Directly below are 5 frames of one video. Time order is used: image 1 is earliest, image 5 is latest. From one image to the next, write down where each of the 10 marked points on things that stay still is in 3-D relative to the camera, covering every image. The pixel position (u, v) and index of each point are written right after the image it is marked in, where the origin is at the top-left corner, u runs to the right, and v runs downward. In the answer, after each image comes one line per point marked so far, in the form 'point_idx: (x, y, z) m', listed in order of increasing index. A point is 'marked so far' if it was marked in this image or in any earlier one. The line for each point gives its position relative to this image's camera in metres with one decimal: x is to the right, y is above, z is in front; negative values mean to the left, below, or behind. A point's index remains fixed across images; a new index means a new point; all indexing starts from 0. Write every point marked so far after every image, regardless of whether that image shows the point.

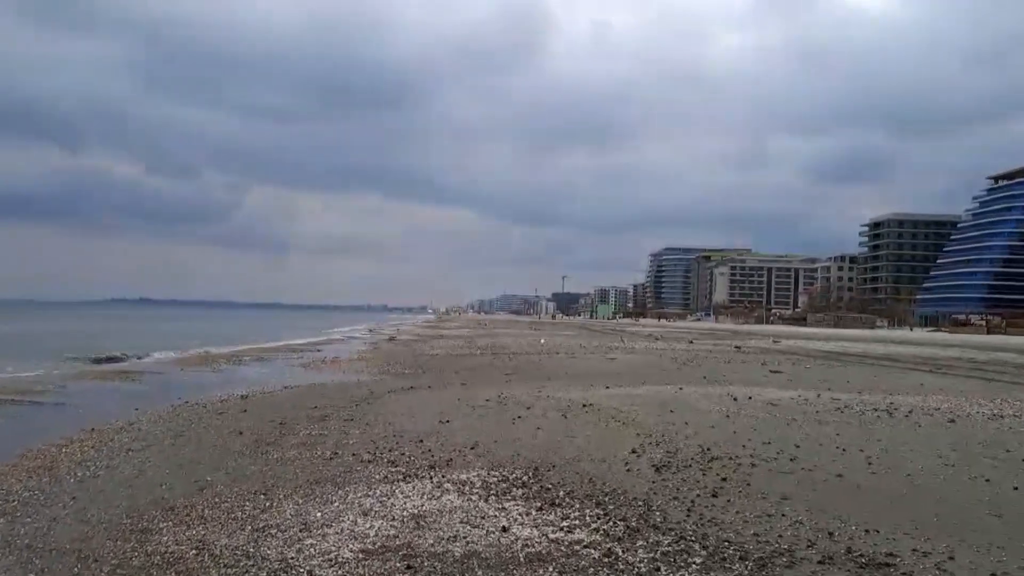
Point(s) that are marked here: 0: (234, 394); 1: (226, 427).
0: (-9.0, -3.4, +20.1) m
1: (-6.5, -3.2, +14.2) m
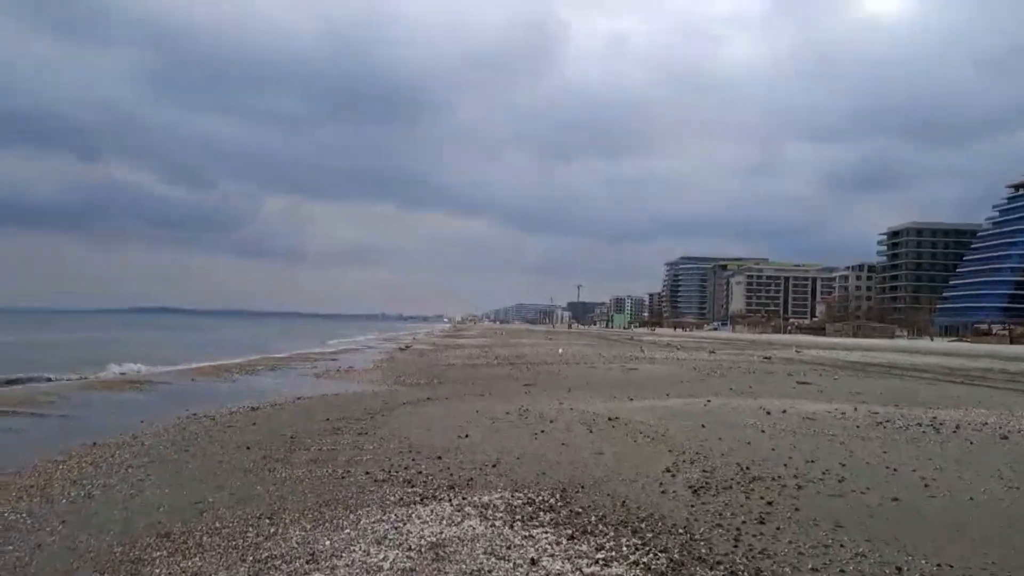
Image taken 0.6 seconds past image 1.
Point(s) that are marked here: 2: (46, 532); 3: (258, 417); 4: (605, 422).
0: (-8.4, -3.6, +19.5) m
1: (-6.0, -3.3, +13.5) m
2: (-5.5, -2.9, +7.4) m
3: (-7.0, -3.5, +17.1) m
4: (+2.2, -3.2, +15.2) m
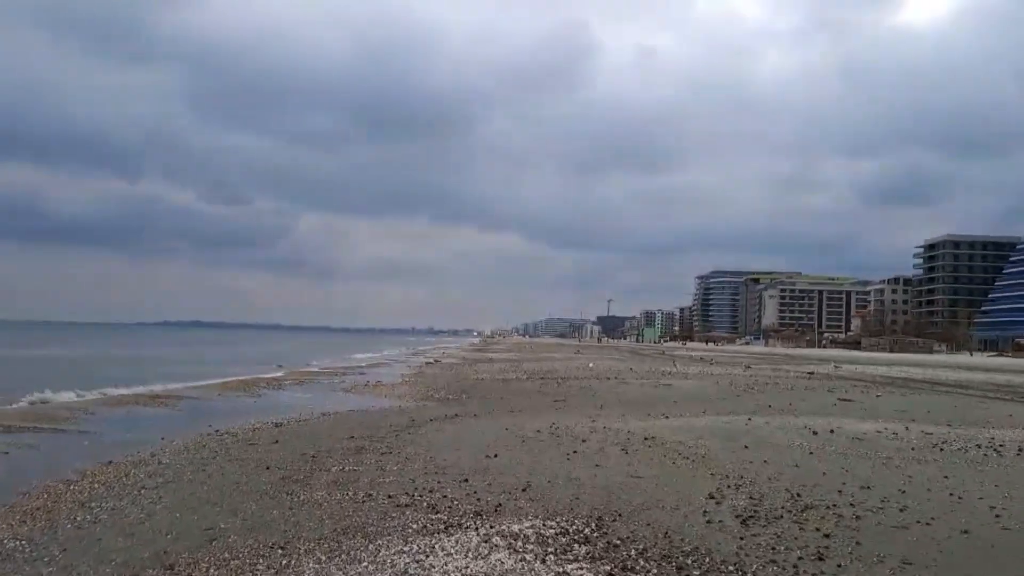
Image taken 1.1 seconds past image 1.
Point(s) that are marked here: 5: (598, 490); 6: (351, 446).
0: (-7.5, -4.1, +19.2) m
1: (-5.4, -3.6, +13.1) m
2: (-5.2, -3.0, +7.0) m
3: (-6.2, -3.9, +16.7) m
4: (+2.9, -3.5, +14.4) m
5: (+1.5, -3.4, +10.6) m
6: (-3.8, -3.7, +14.7) m
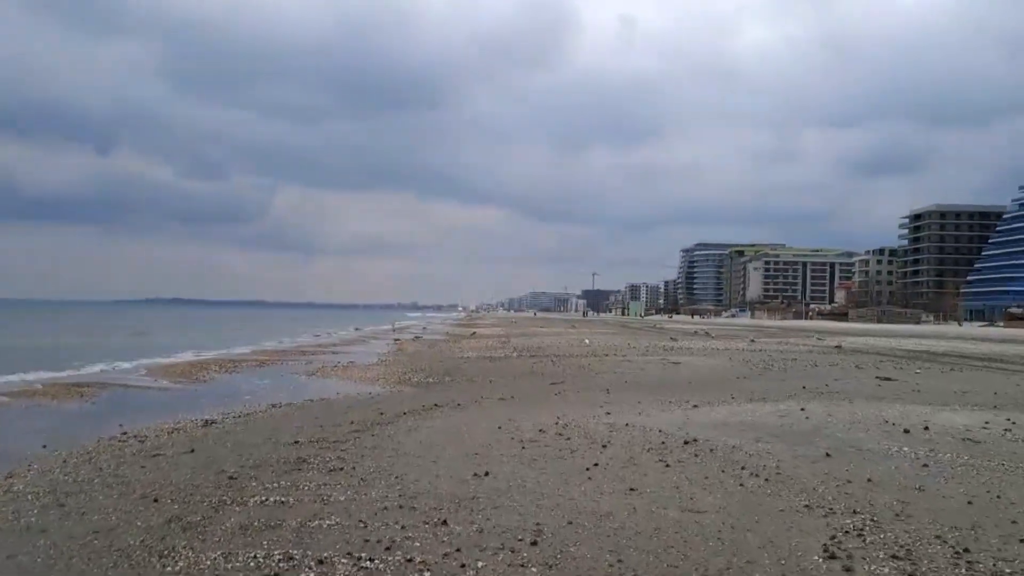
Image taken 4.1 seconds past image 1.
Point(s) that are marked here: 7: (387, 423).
0: (-7.6, -3.2, +15.3) m
1: (-5.4, -2.9, +9.2) m
2: (-5.1, -2.6, +3.1) m
3: (-6.3, -3.1, +12.8) m
4: (+2.9, -2.7, +10.7) m
5: (+1.5, -2.8, +6.8) m
6: (-3.9, -3.0, +10.9) m
7: (-2.8, -3.1, +14.2) m
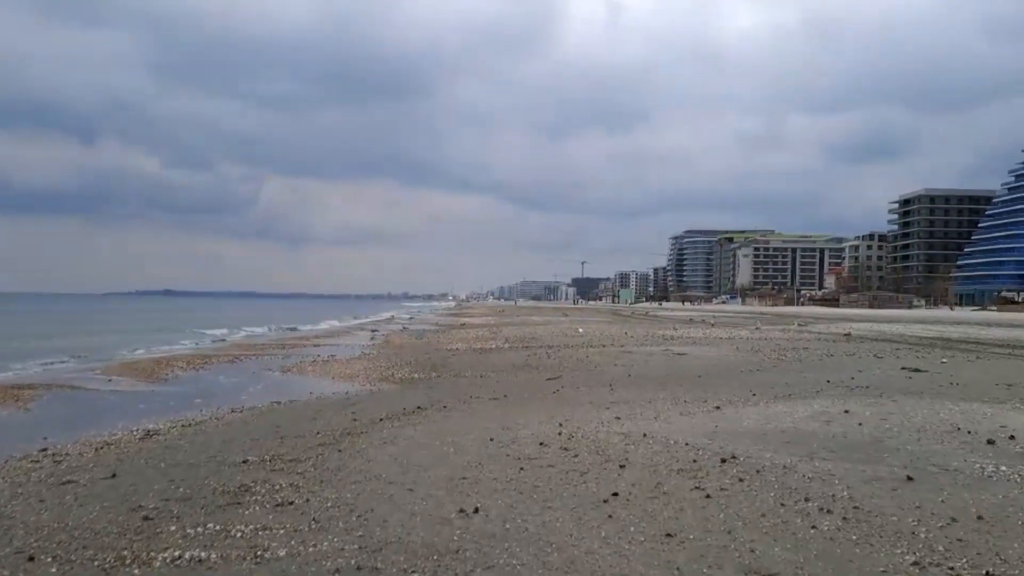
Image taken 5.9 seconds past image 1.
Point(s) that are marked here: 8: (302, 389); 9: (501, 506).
0: (-7.8, -2.9, +13.0) m
1: (-5.5, -2.8, +7.0) m
2: (-5.0, -2.5, +0.9) m
3: (-6.4, -2.8, +10.6) m
4: (+2.8, -2.5, +8.6) m
5: (+1.5, -2.6, +4.7) m
6: (-3.9, -2.8, +8.7) m
7: (-2.9, -2.8, +12.0) m
8: (-6.6, -3.2, +19.5) m
9: (-0.1, -2.6, +7.5) m
